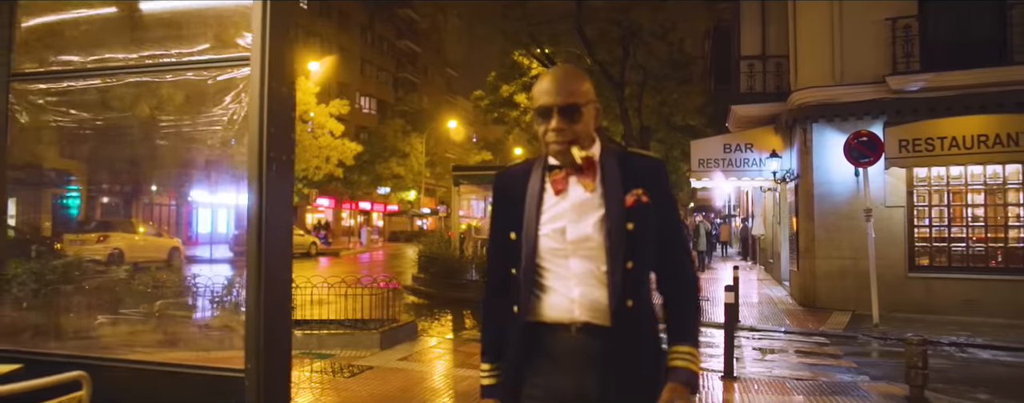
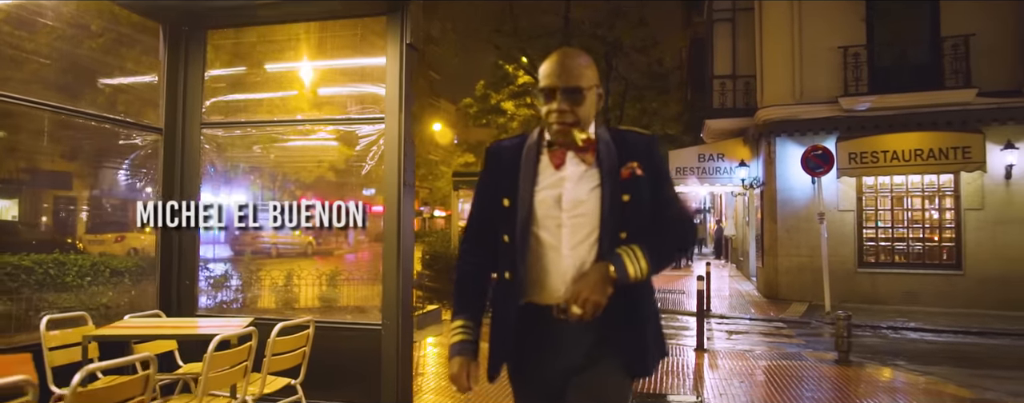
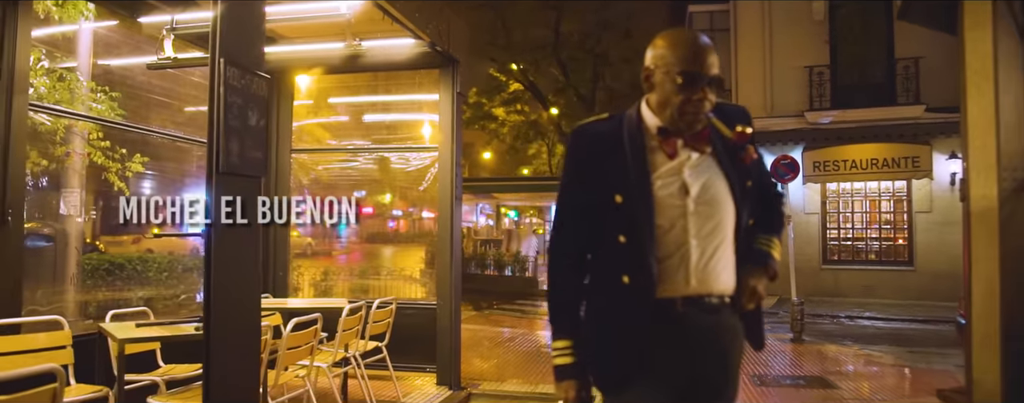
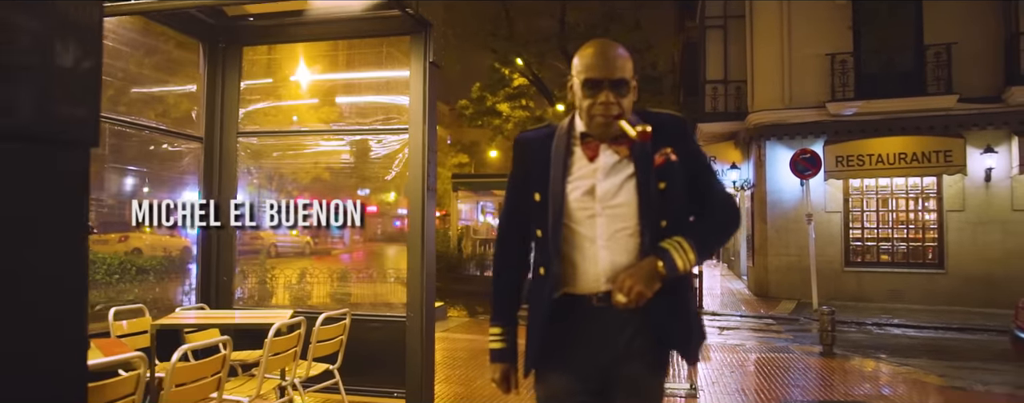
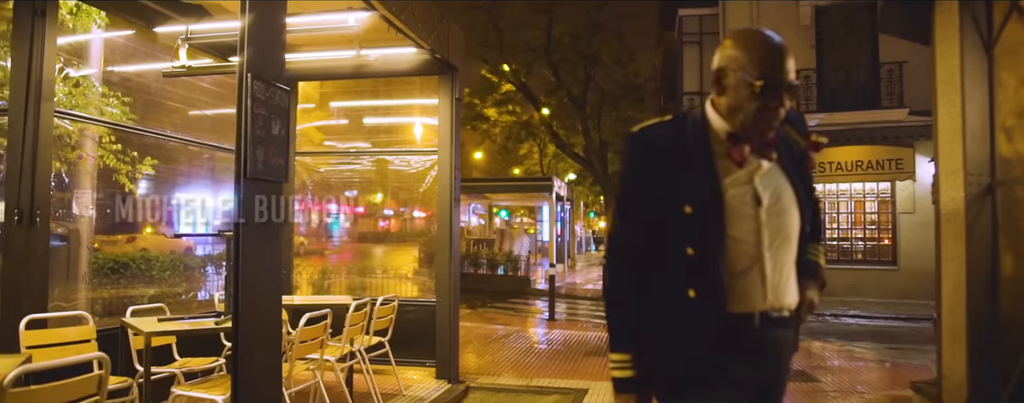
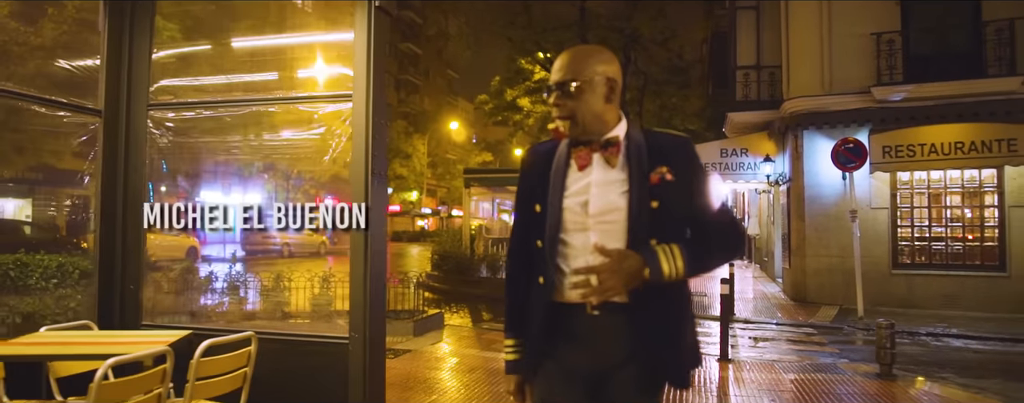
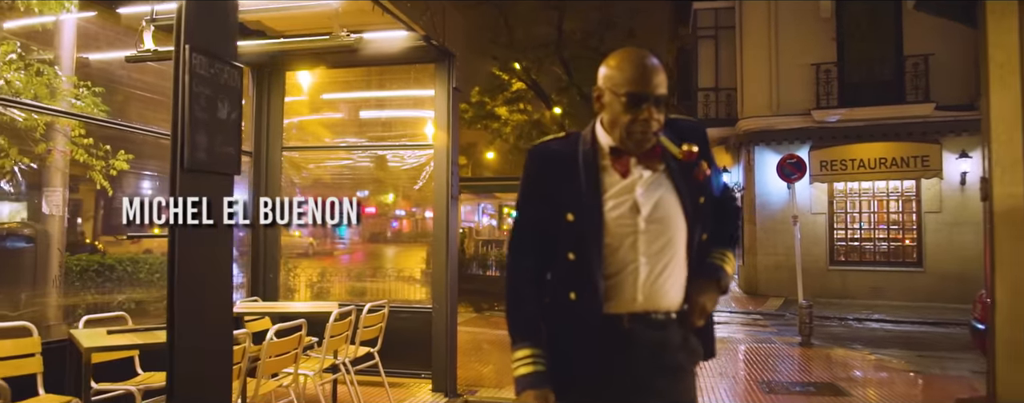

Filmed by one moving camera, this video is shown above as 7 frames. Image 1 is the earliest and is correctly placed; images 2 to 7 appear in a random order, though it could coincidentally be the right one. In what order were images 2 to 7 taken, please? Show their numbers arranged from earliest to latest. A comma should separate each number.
6, 2, 4, 7, 3, 5
